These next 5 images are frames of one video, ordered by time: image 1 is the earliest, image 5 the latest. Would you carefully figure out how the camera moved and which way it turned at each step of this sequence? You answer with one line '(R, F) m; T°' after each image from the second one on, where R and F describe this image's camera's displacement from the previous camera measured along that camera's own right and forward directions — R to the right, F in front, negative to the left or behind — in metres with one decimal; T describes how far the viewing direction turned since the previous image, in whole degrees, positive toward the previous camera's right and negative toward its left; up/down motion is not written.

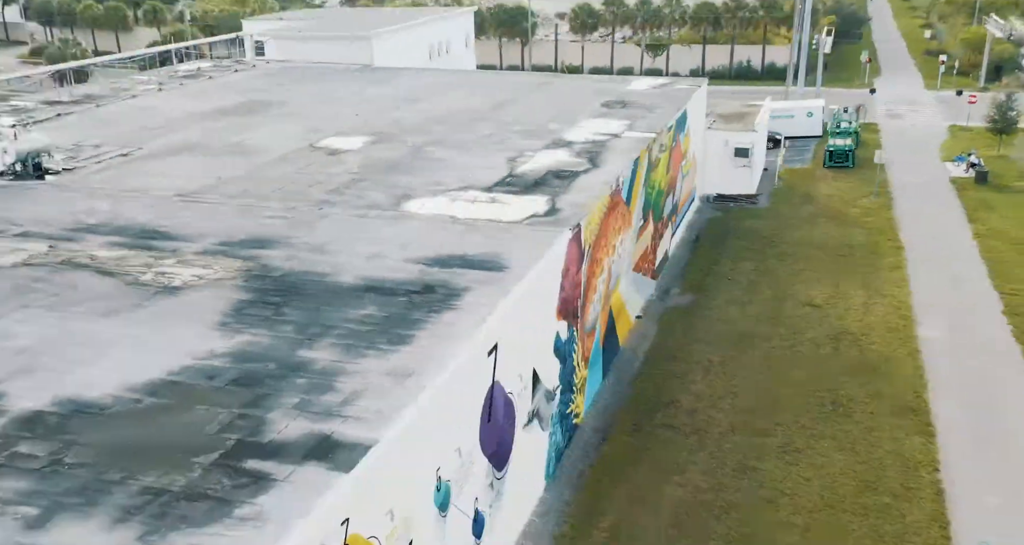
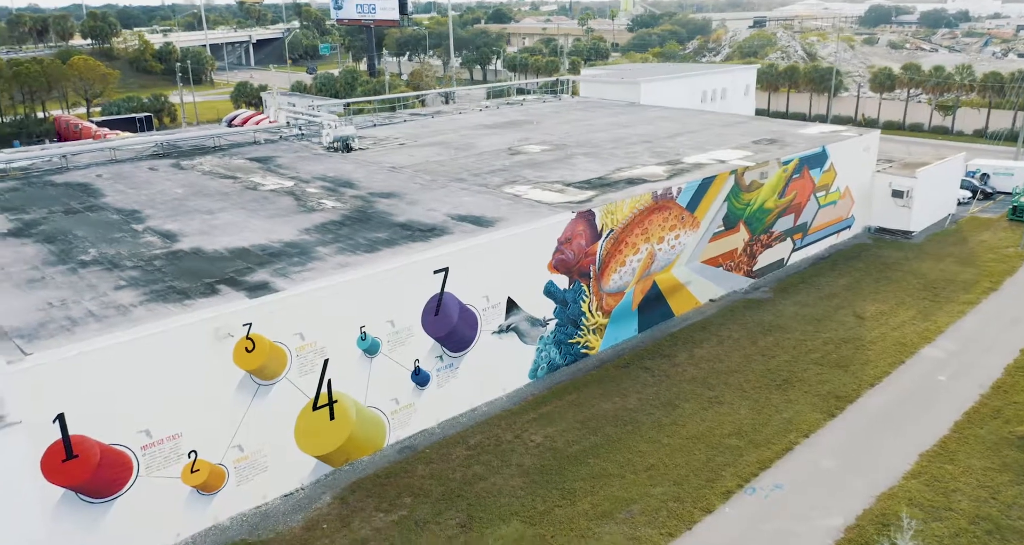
(+8.3, -4.5) m; -26°
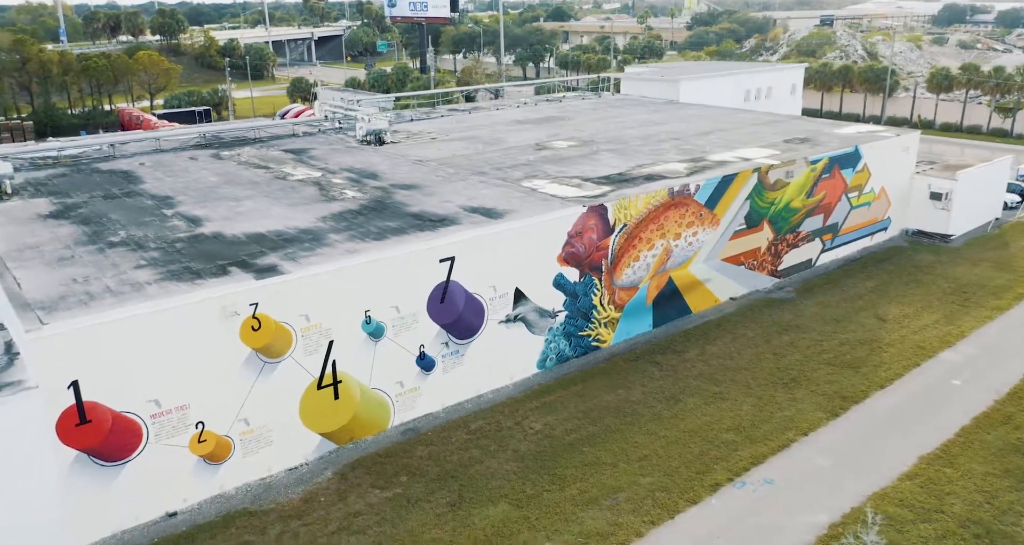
(+1.2, -0.4) m; -4°
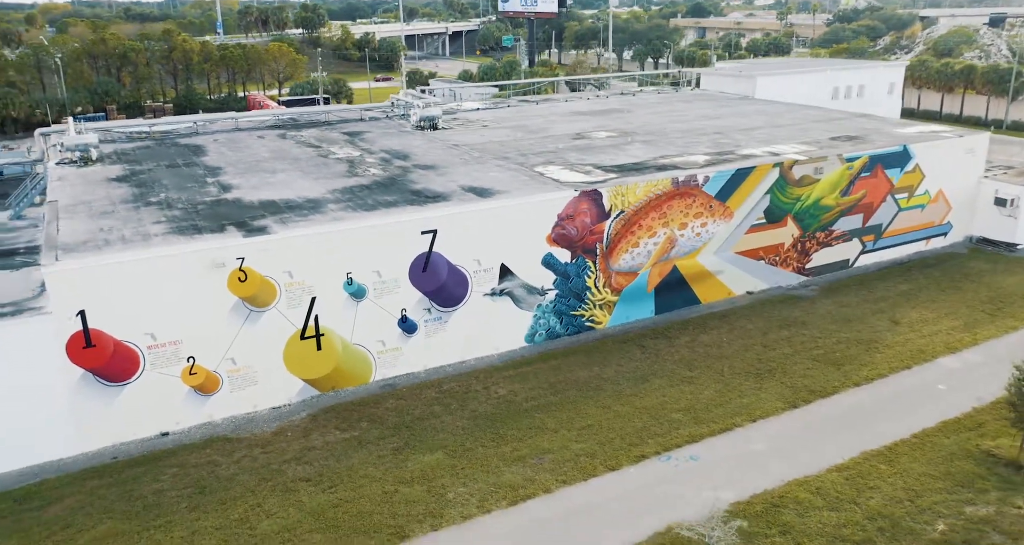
(+4.0, -0.9) m; -11°
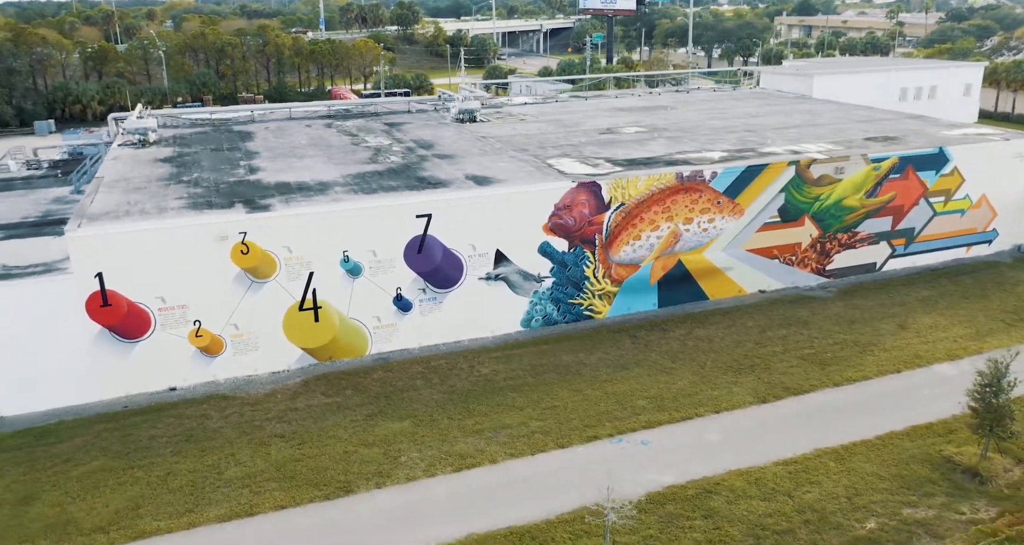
(+2.9, -0.6) m; -8°
